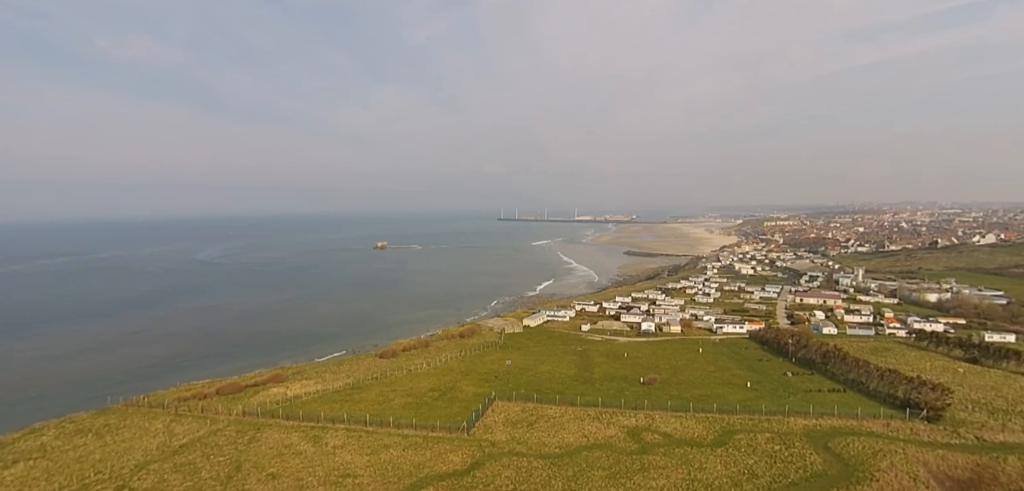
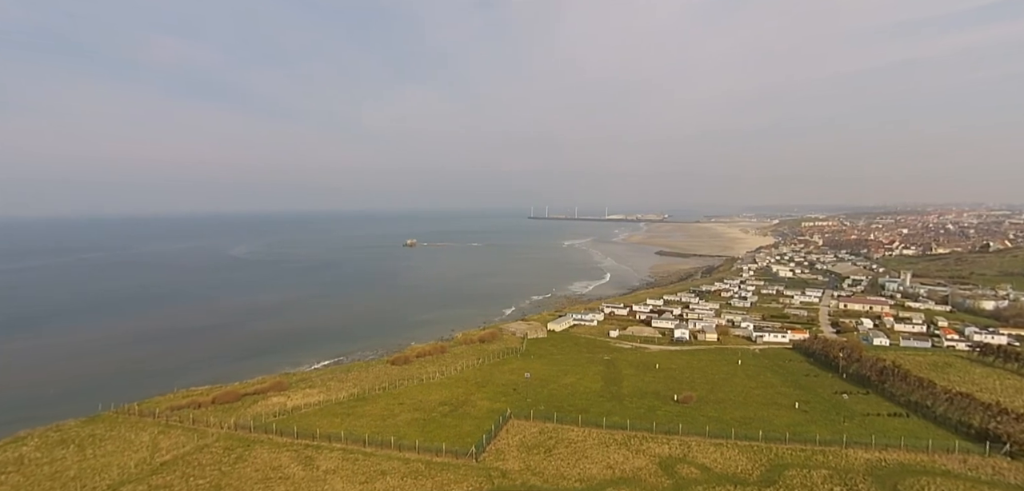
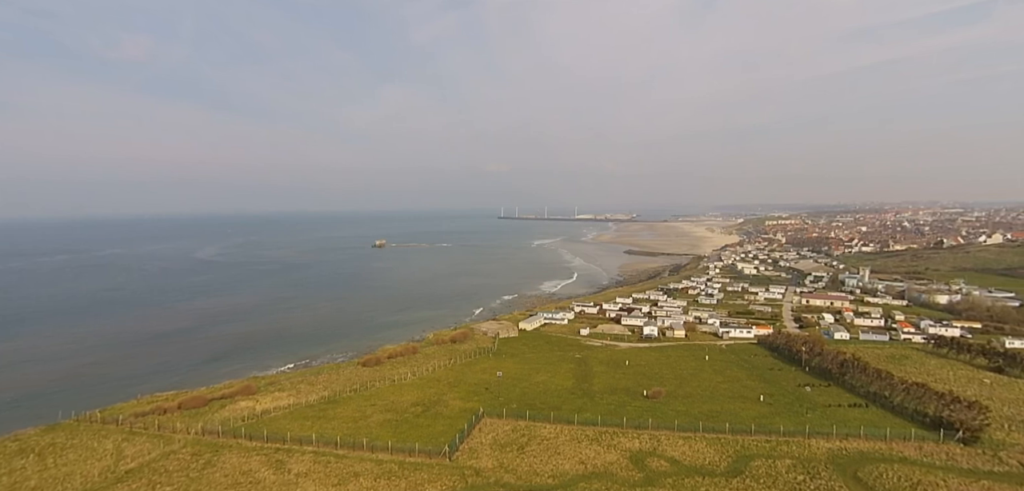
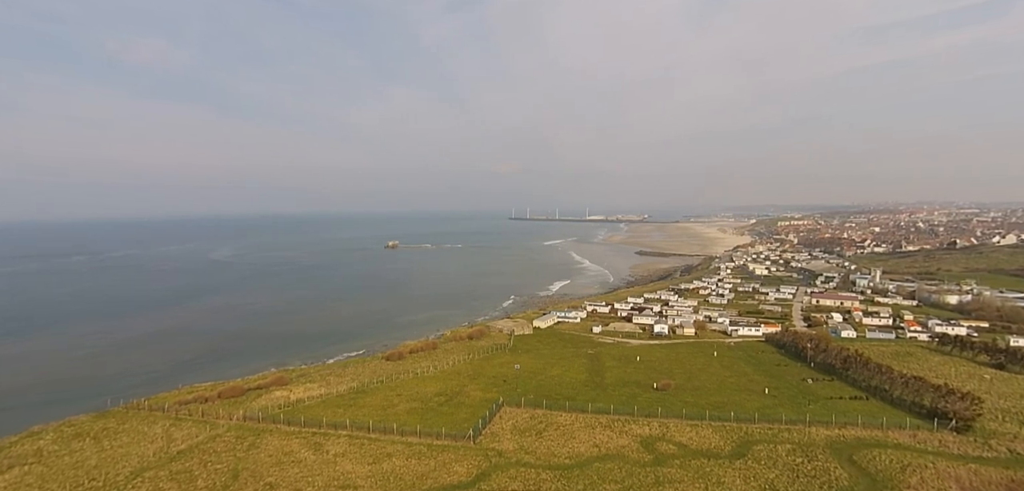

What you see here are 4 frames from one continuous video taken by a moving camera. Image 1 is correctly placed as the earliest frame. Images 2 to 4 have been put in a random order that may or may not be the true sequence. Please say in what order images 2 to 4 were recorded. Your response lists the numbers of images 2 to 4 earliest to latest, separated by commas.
4, 3, 2
